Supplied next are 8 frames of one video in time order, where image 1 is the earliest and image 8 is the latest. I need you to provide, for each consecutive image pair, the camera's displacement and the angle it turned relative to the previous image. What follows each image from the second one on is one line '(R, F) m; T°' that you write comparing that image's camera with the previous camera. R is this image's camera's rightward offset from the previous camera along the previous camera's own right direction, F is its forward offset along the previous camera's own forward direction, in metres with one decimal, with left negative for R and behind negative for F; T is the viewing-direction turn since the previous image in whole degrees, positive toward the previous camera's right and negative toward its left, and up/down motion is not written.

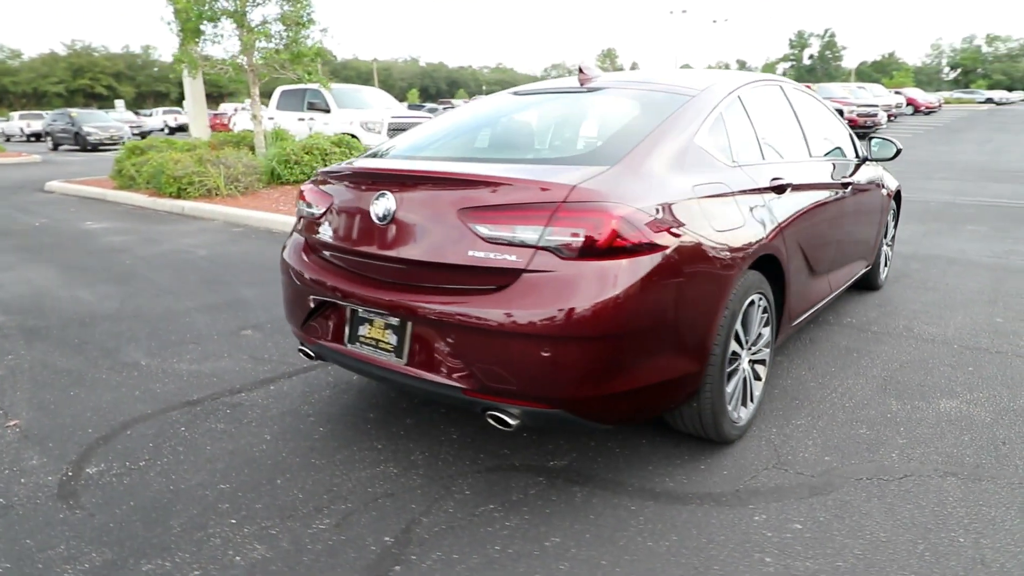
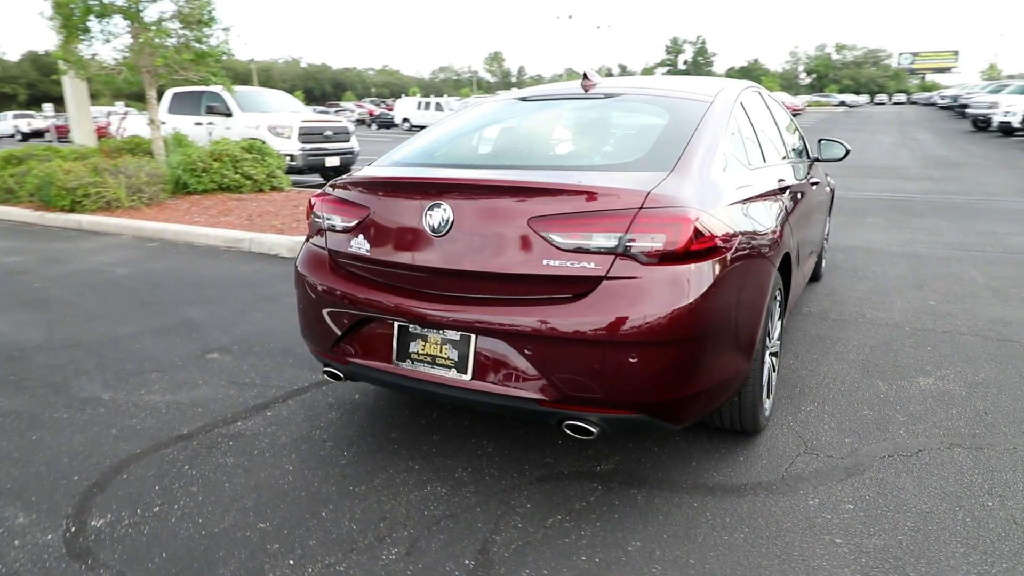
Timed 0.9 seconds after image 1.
(-0.7, +0.1) m; +9°
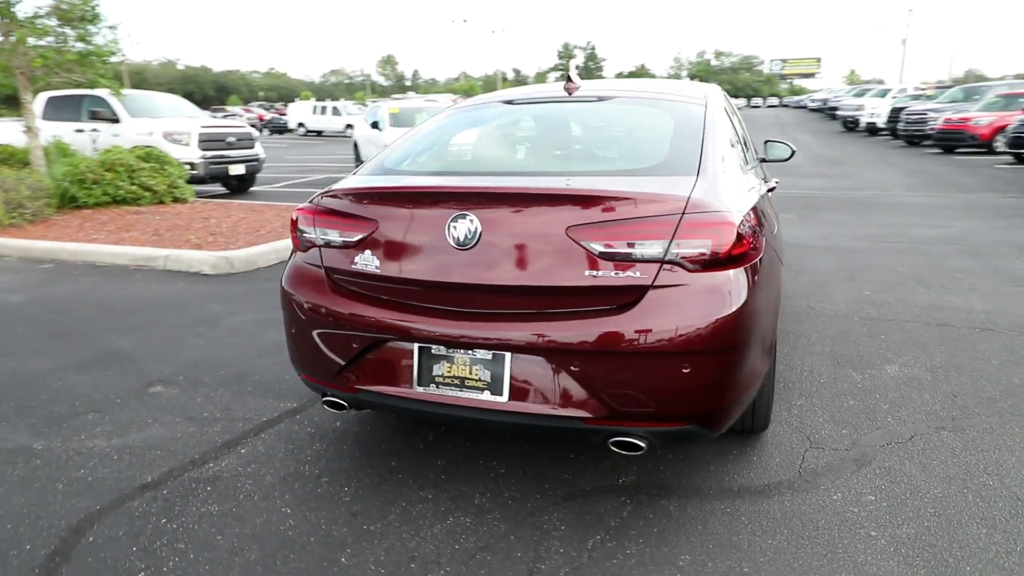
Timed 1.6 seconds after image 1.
(-0.5, +0.2) m; +9°
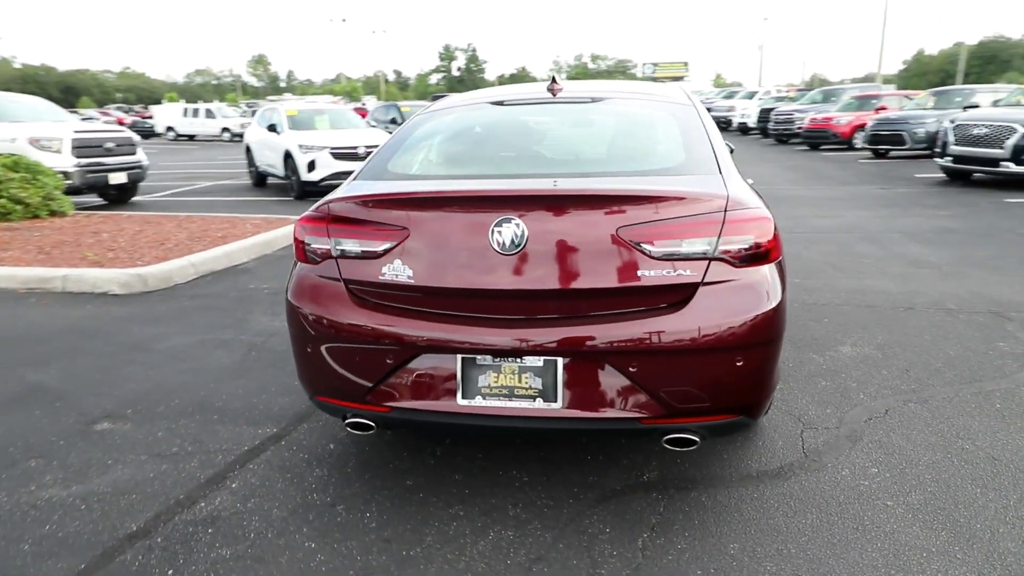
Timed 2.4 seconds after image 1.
(-0.6, +0.1) m; +10°
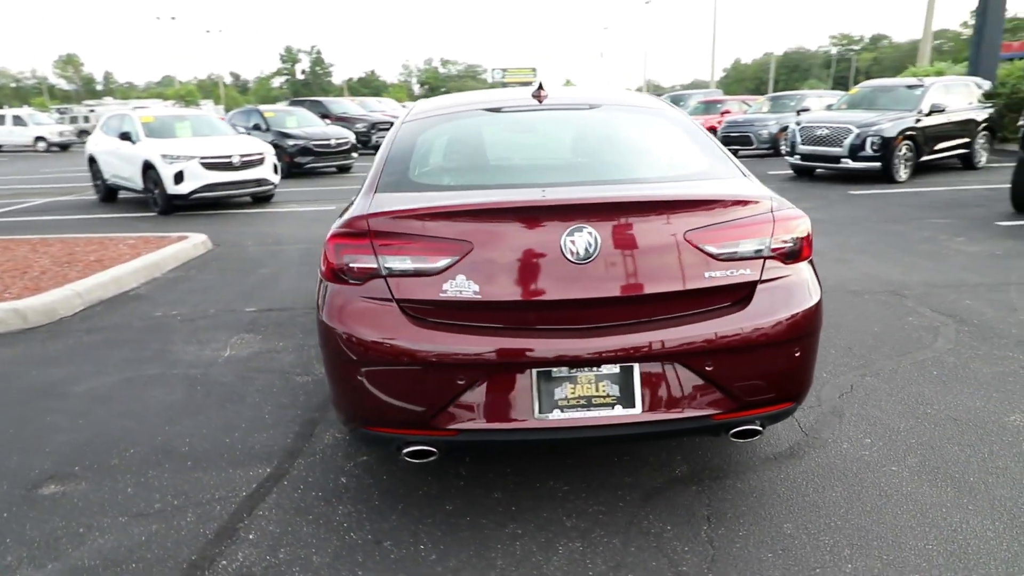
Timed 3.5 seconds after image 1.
(-0.8, +0.1) m; +12°
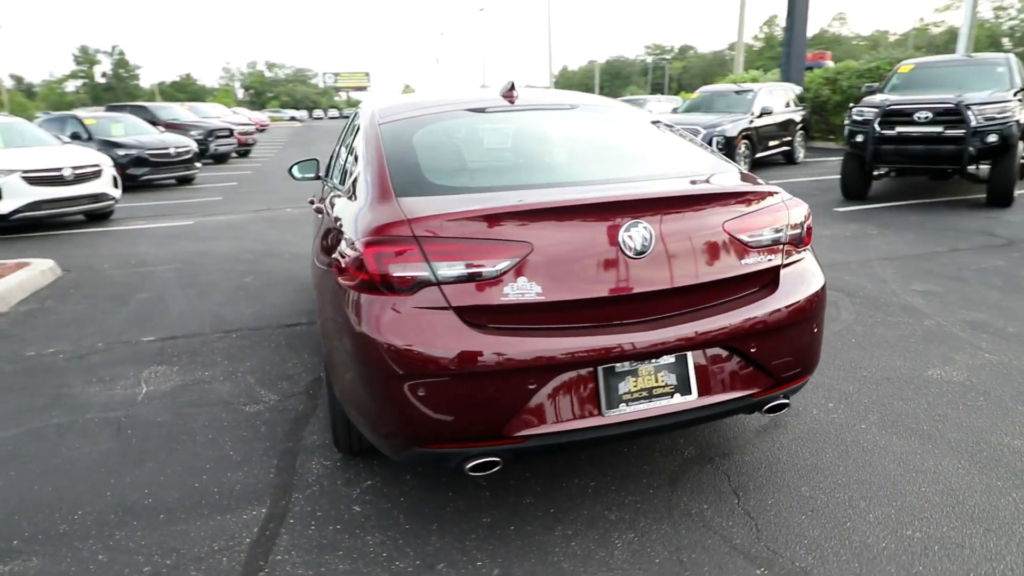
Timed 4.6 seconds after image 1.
(-0.8, +0.1) m; +14°
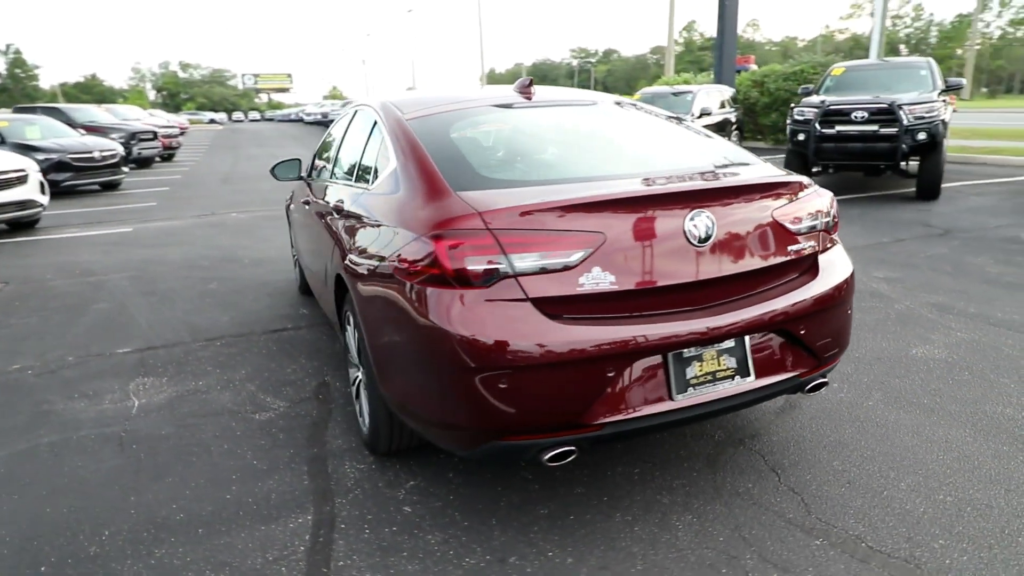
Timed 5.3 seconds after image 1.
(-0.5, 0.0) m; +6°
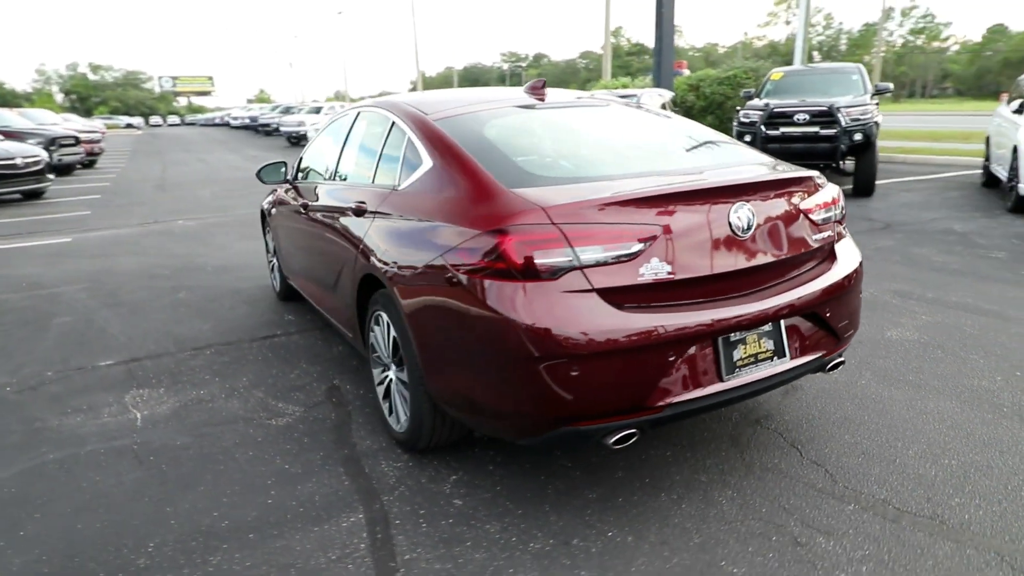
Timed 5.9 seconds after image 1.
(-0.5, -0.1) m; +6°
